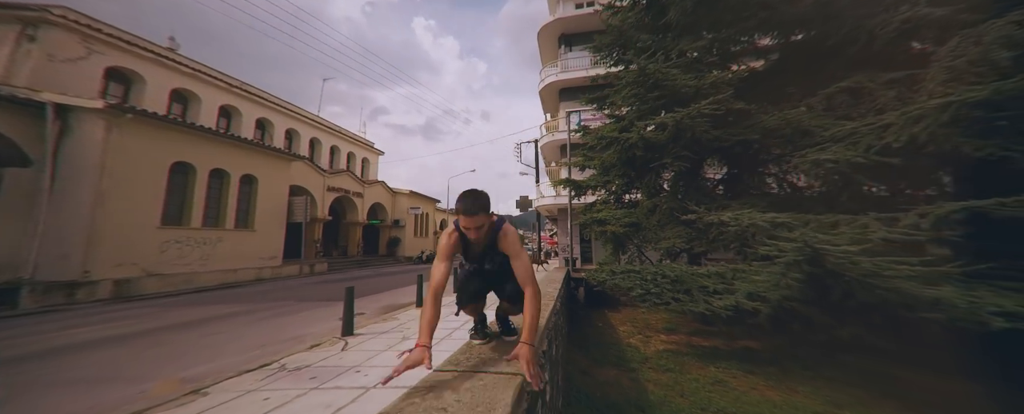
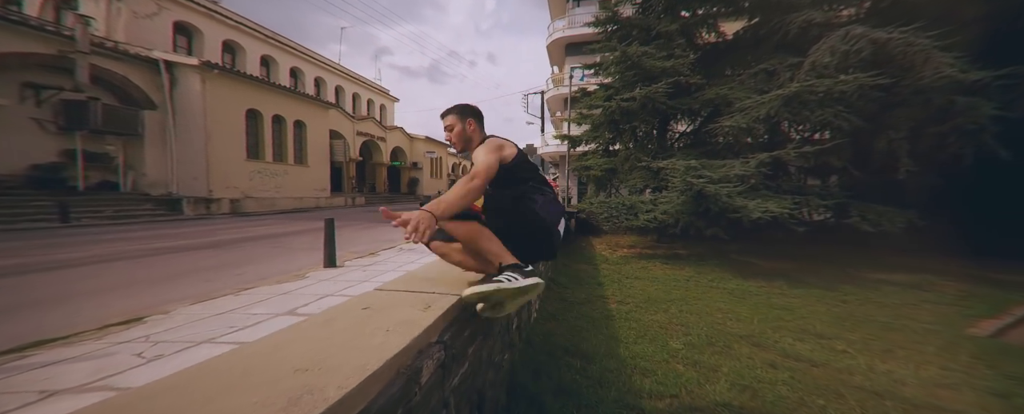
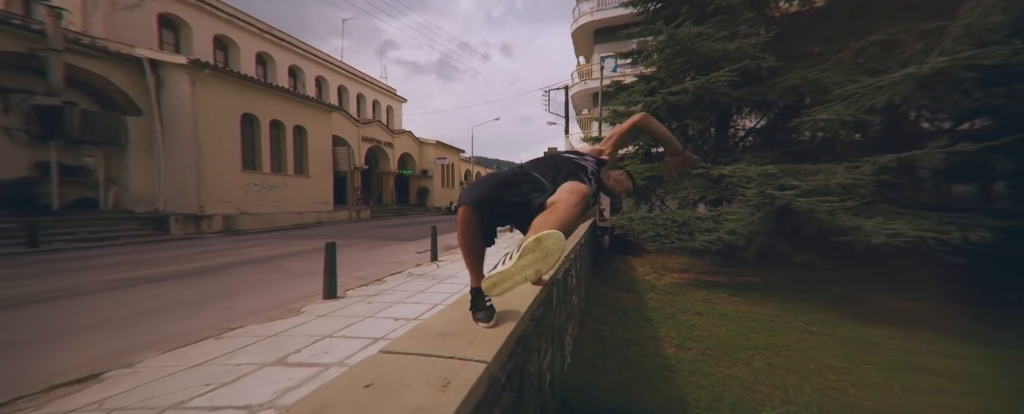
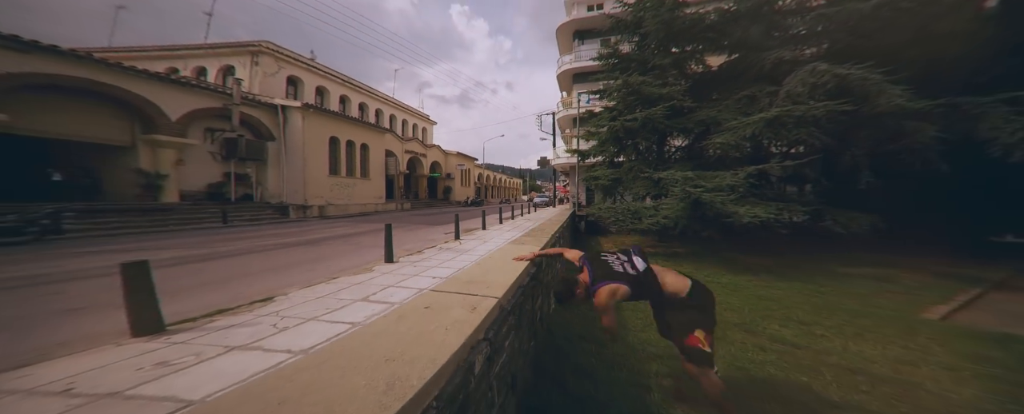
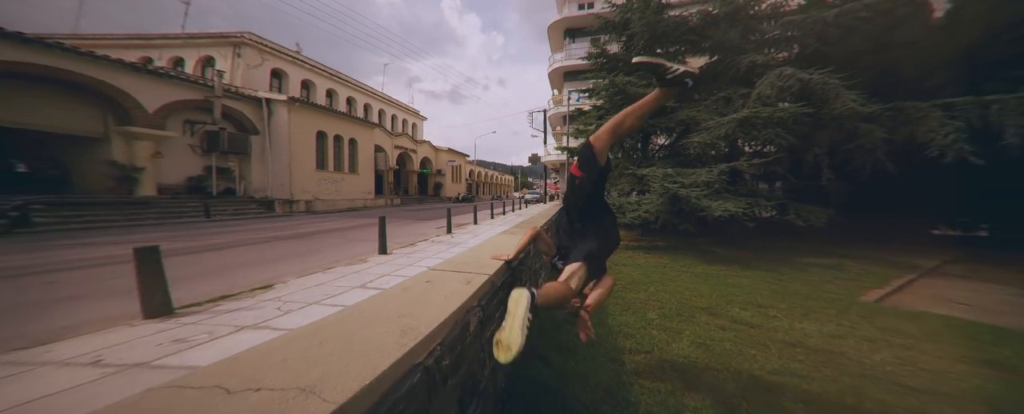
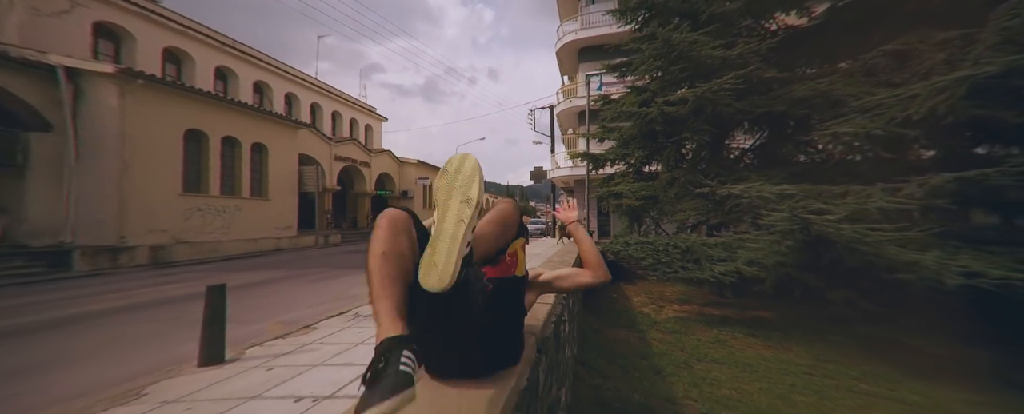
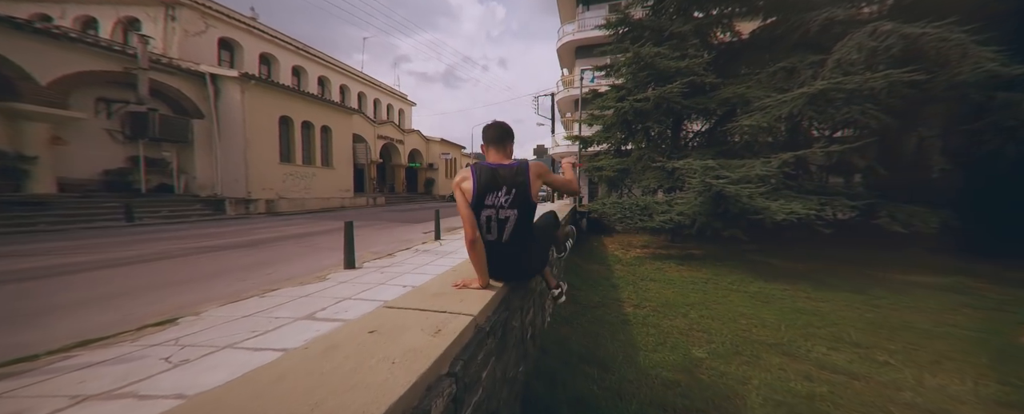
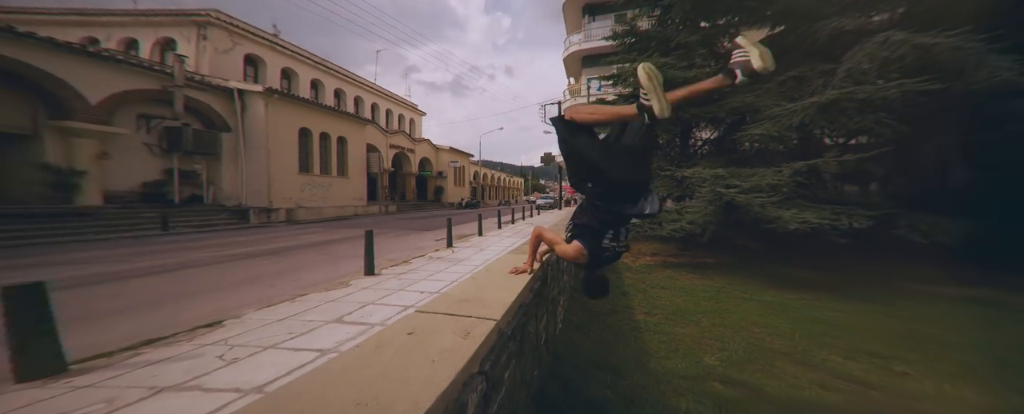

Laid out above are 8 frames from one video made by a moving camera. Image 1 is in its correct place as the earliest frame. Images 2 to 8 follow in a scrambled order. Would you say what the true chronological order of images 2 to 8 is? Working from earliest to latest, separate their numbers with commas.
6, 3, 8, 4, 7, 5, 2
